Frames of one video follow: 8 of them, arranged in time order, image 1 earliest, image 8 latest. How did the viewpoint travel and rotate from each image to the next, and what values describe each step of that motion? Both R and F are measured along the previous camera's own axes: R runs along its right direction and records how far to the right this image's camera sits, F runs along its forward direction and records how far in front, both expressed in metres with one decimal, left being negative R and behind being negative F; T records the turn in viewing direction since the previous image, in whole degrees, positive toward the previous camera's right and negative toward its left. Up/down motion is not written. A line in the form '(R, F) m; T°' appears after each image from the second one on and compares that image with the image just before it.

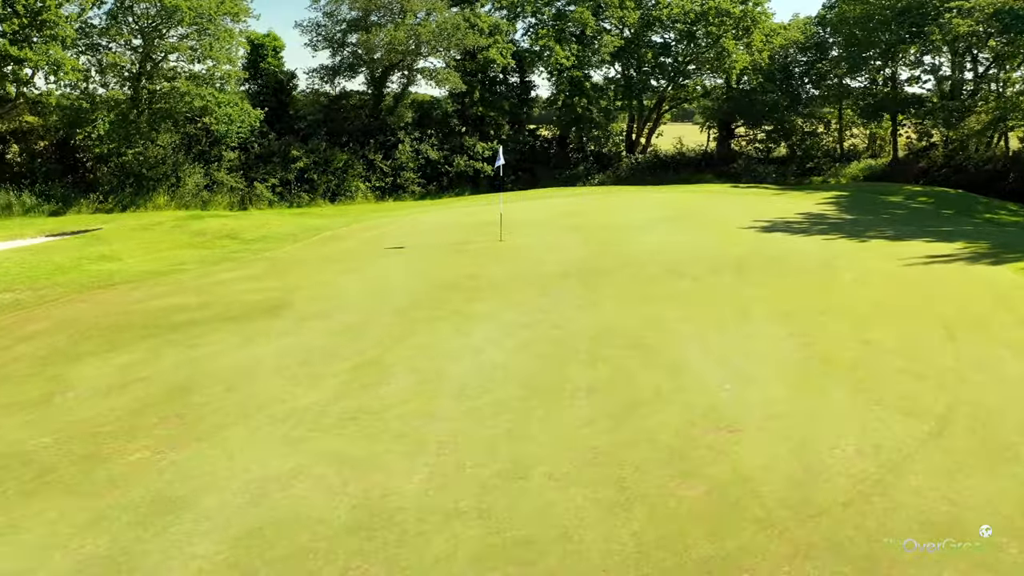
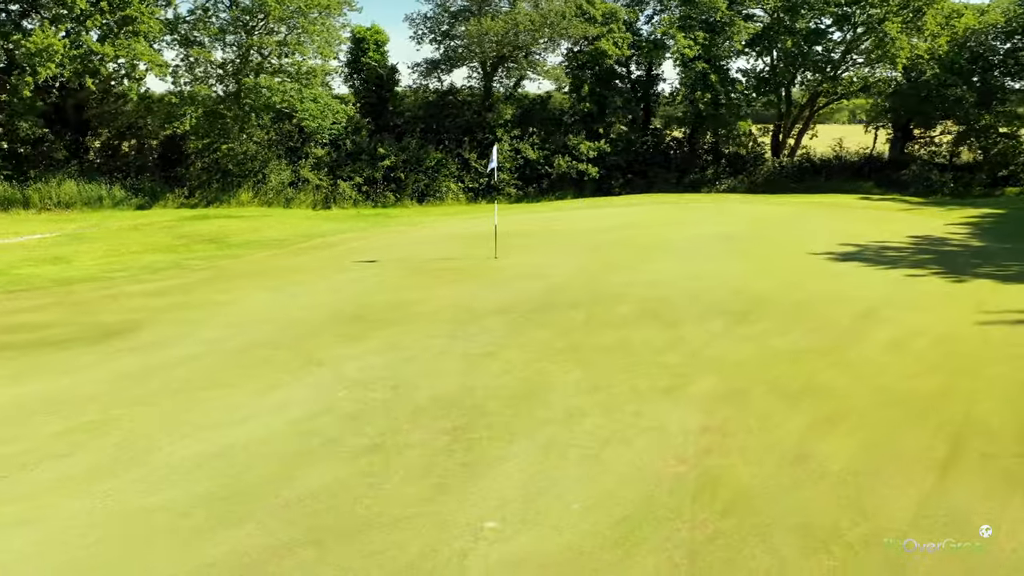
(+3.6, +3.3) m; -14°
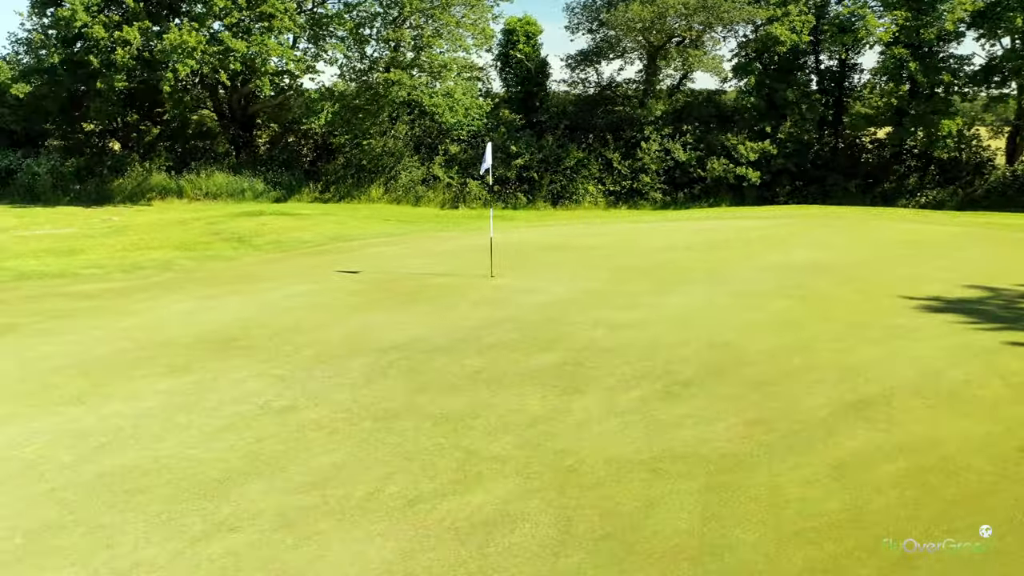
(+3.7, +3.0) m; -17°
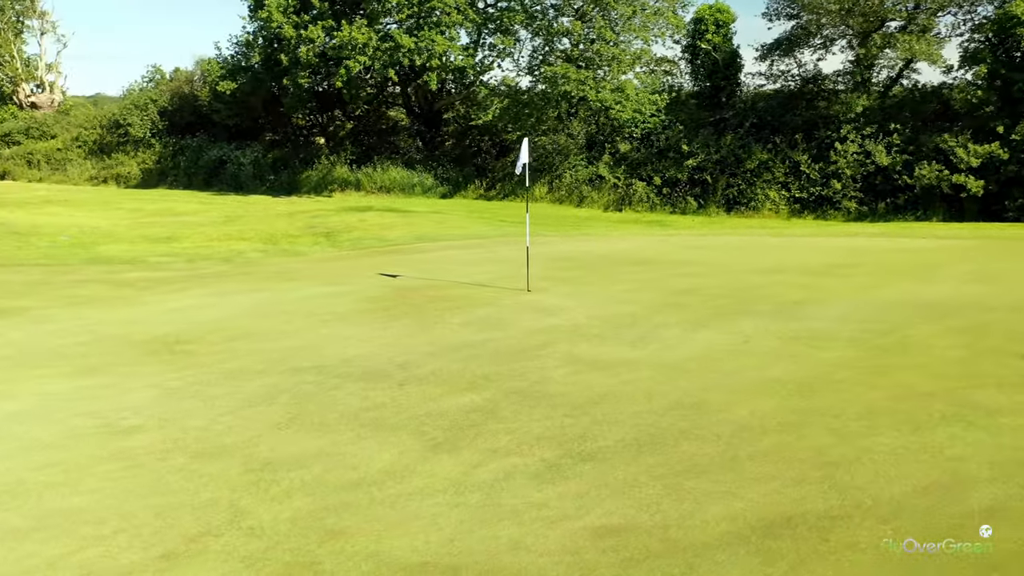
(+2.8, +2.0) m; -17°
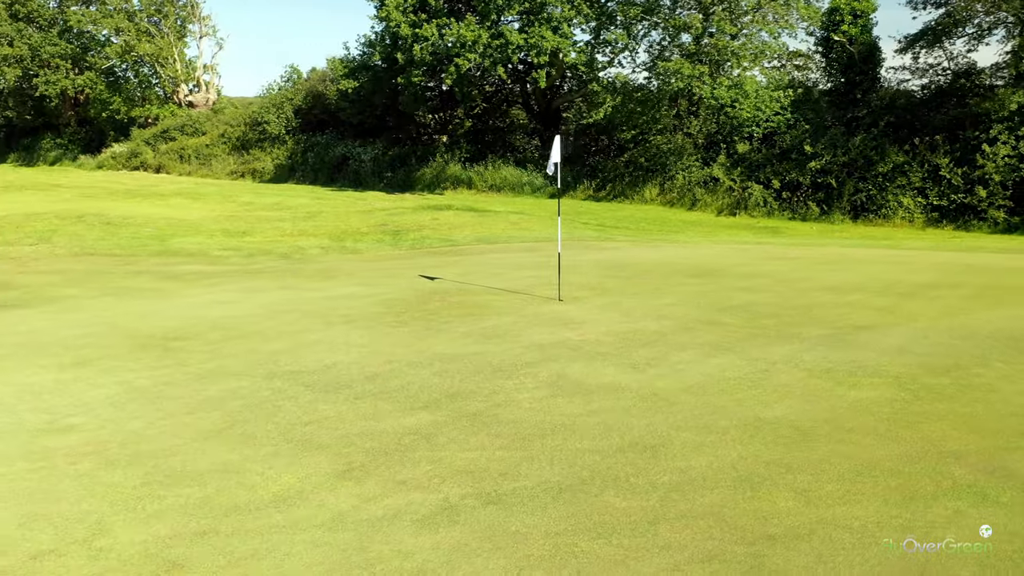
(+1.5, +0.8) m; -11°
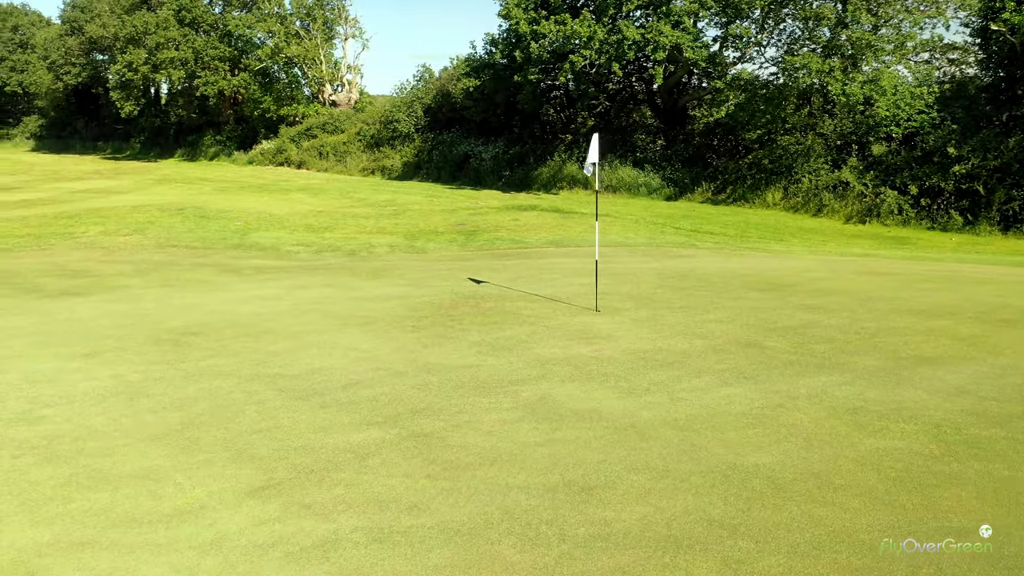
(+1.4, +0.7) m; -11°
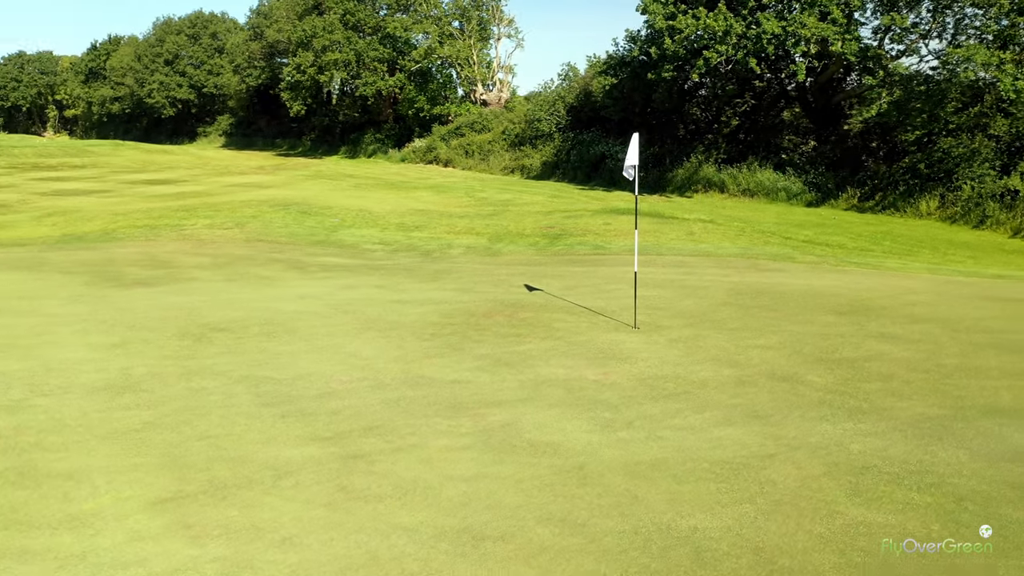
(+1.4, +0.7) m; -12°
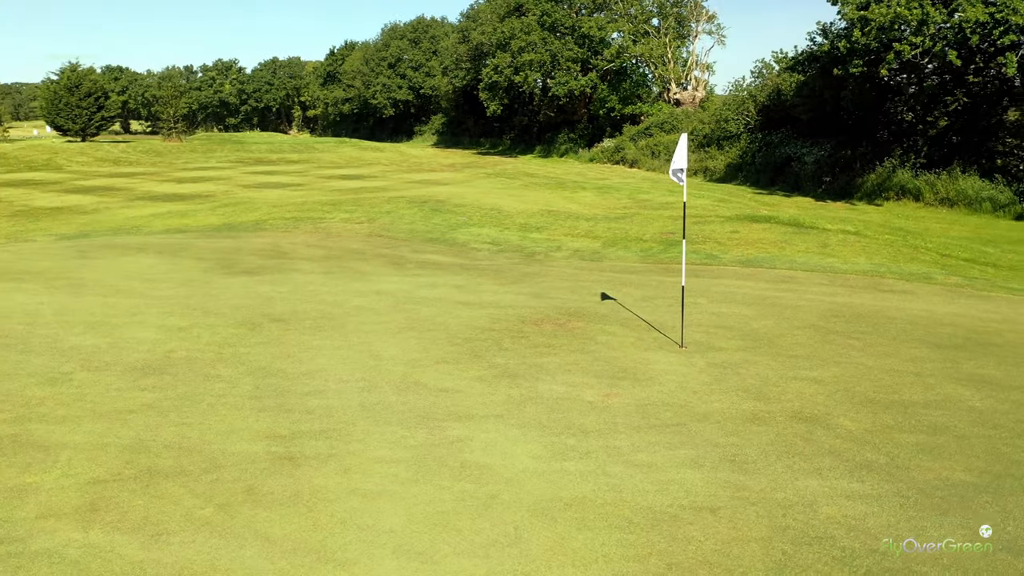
(+1.7, +0.6) m; -15°
